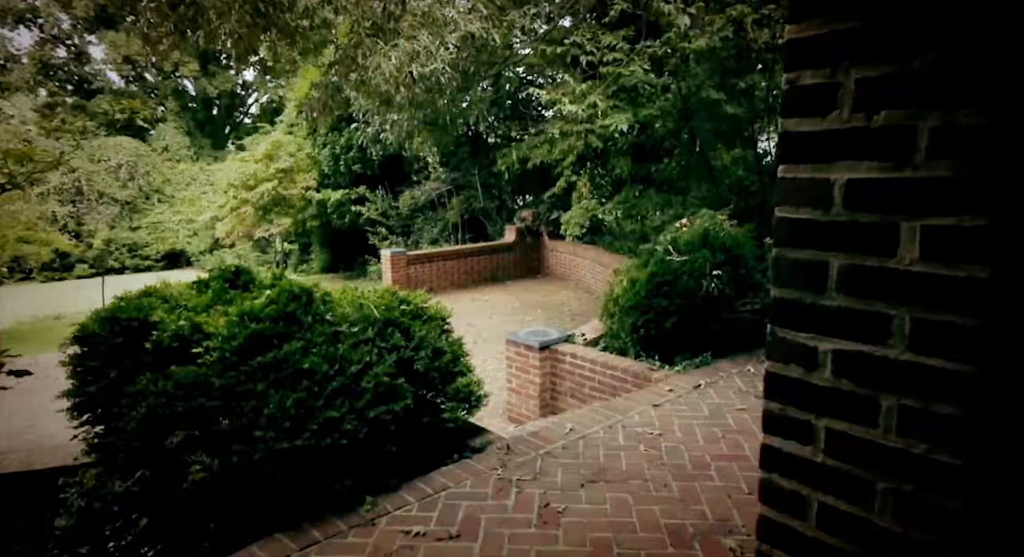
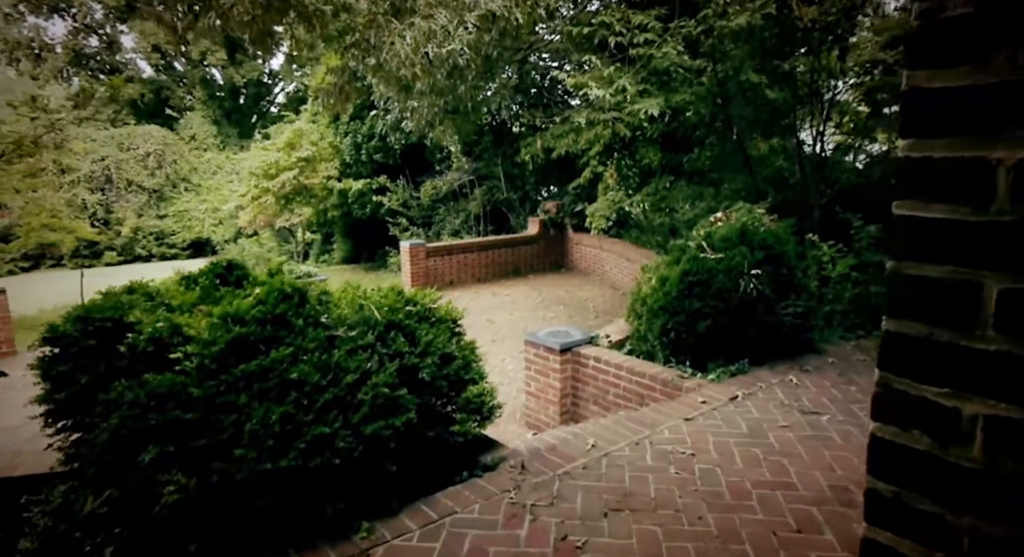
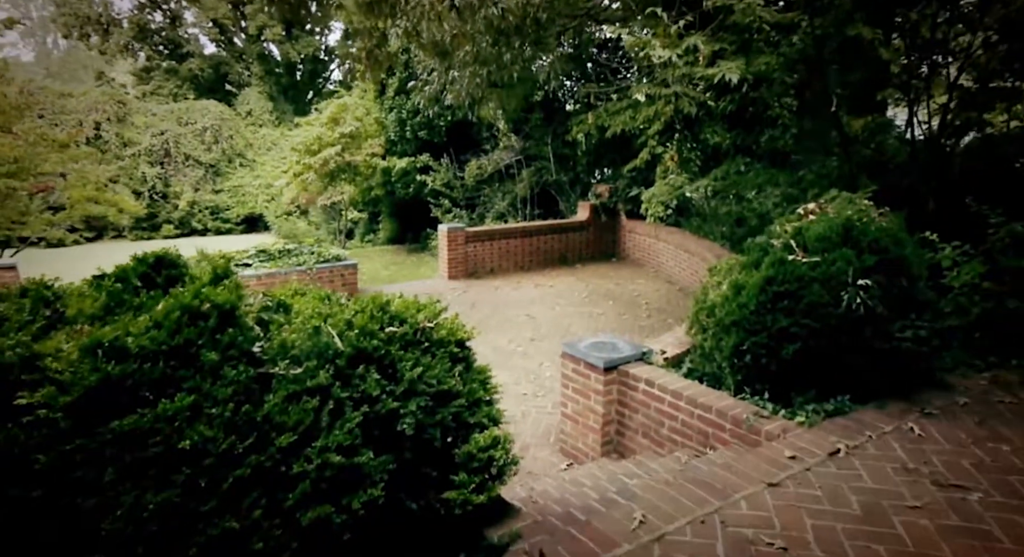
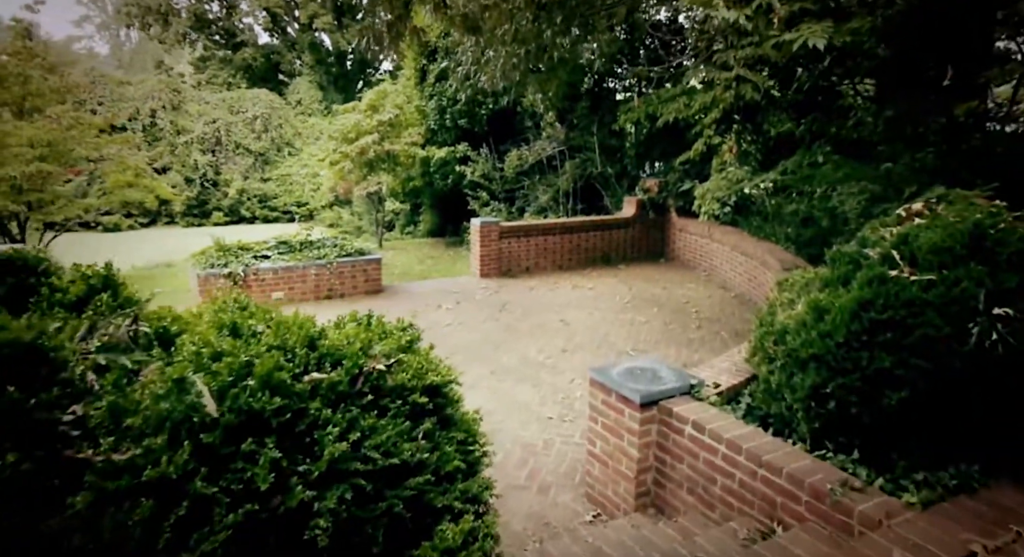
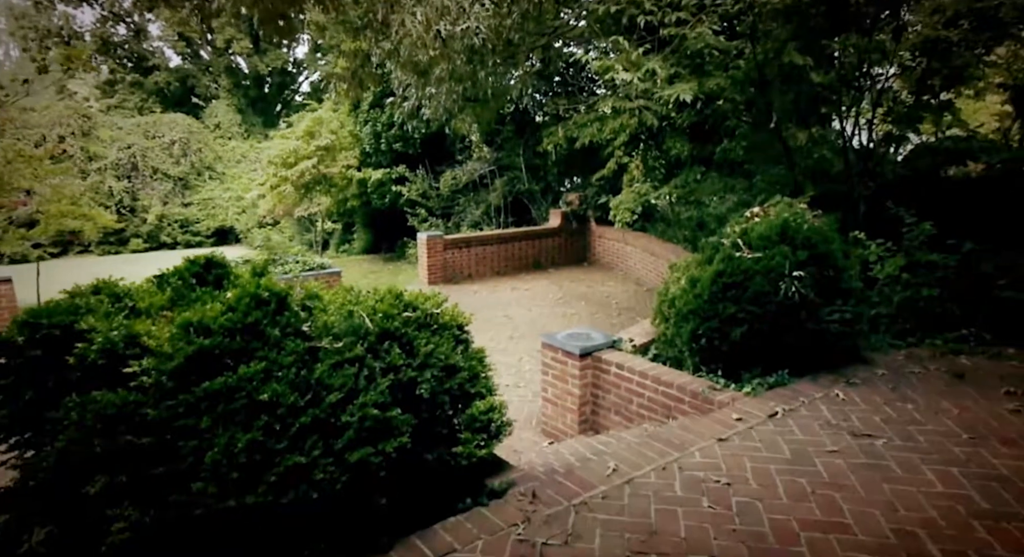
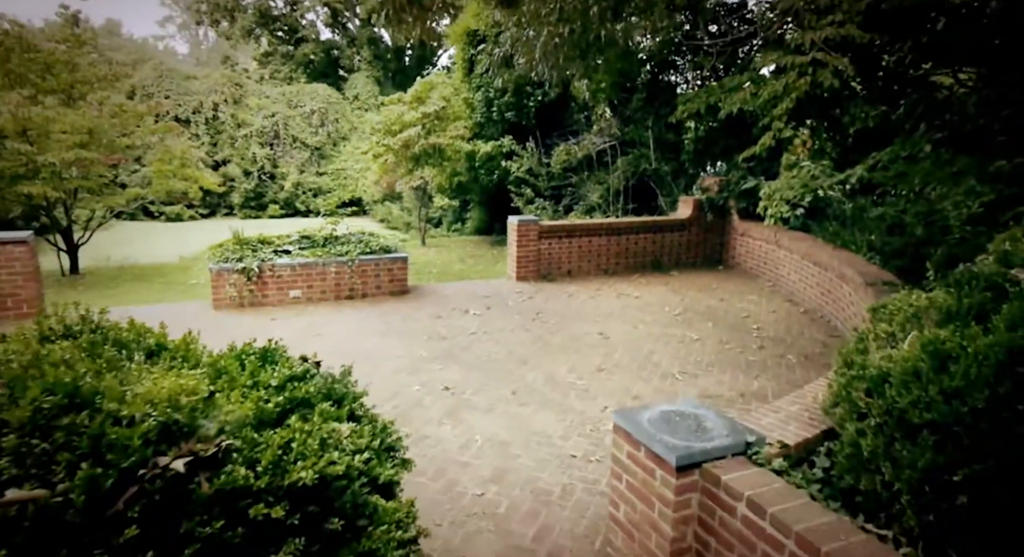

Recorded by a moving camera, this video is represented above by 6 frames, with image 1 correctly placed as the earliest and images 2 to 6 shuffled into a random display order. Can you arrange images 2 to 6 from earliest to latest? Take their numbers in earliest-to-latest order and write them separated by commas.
2, 5, 3, 4, 6
